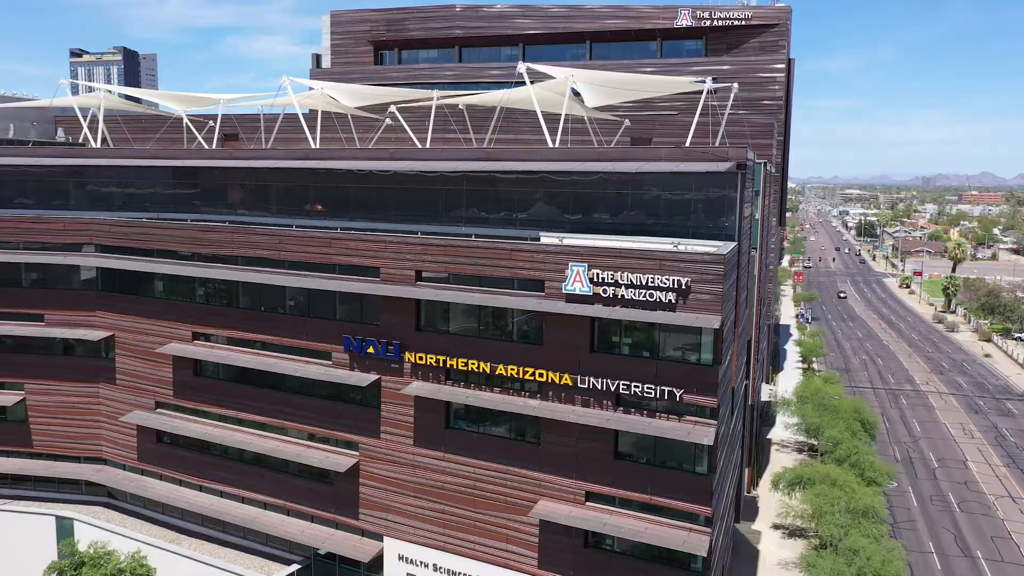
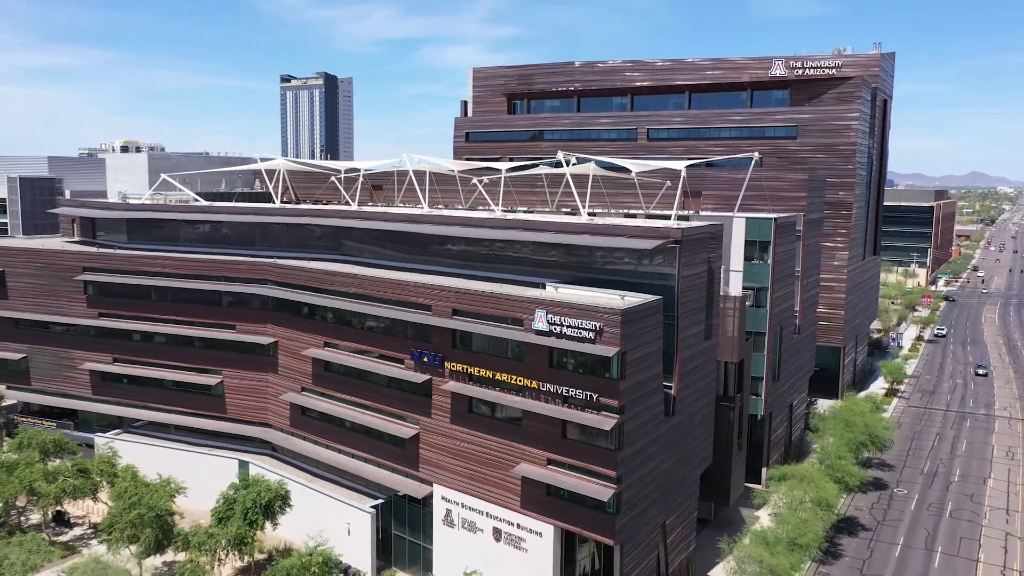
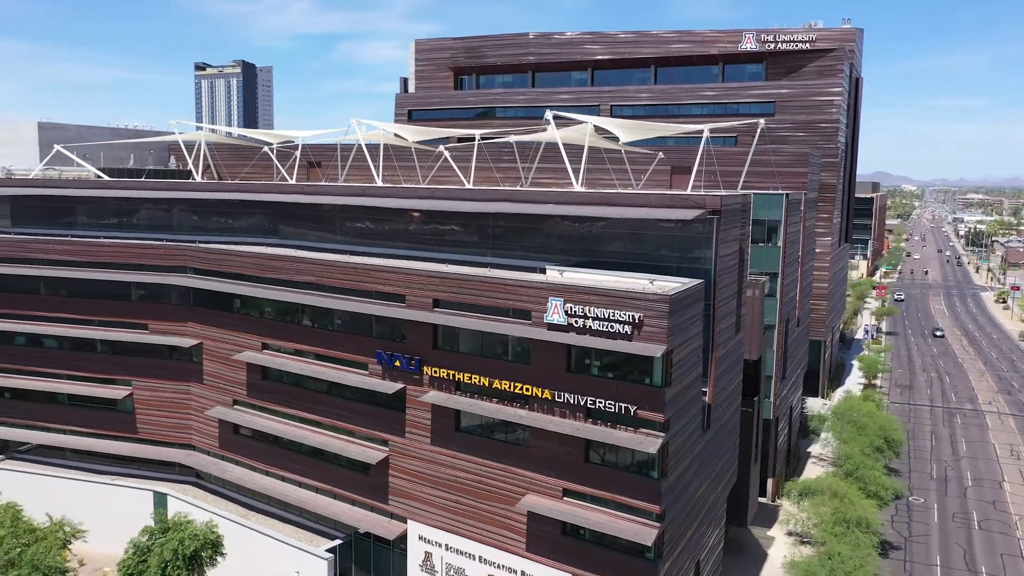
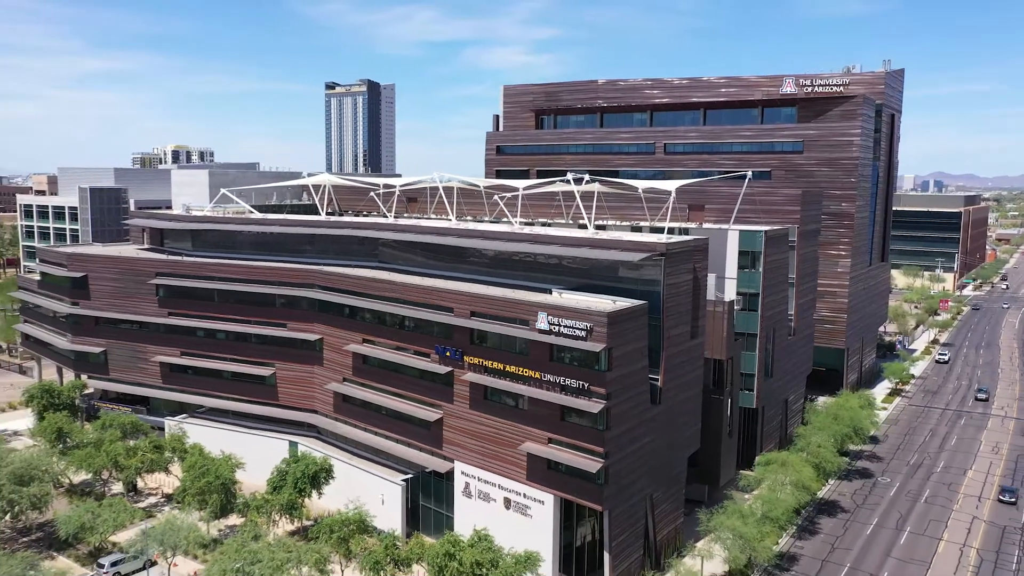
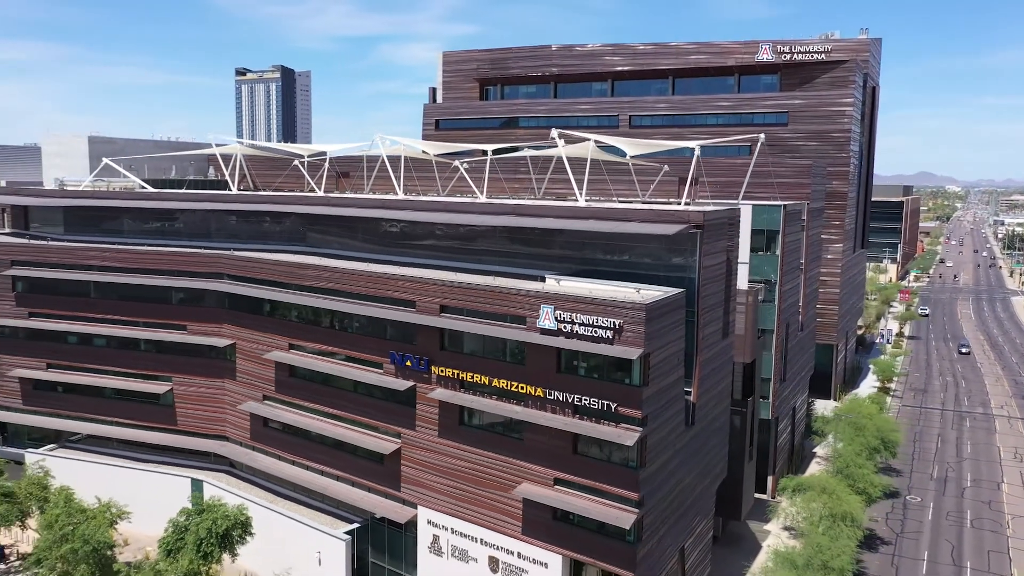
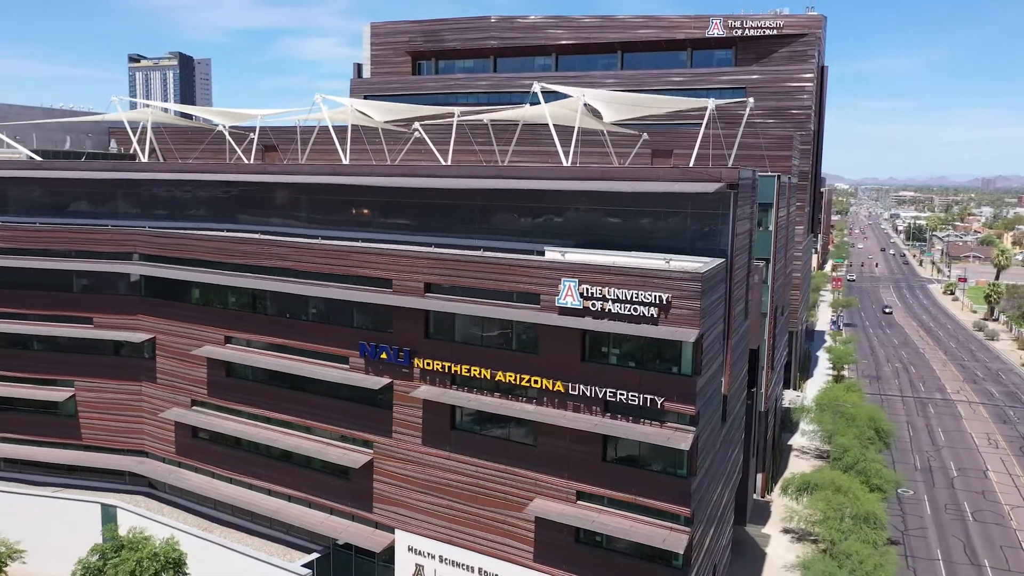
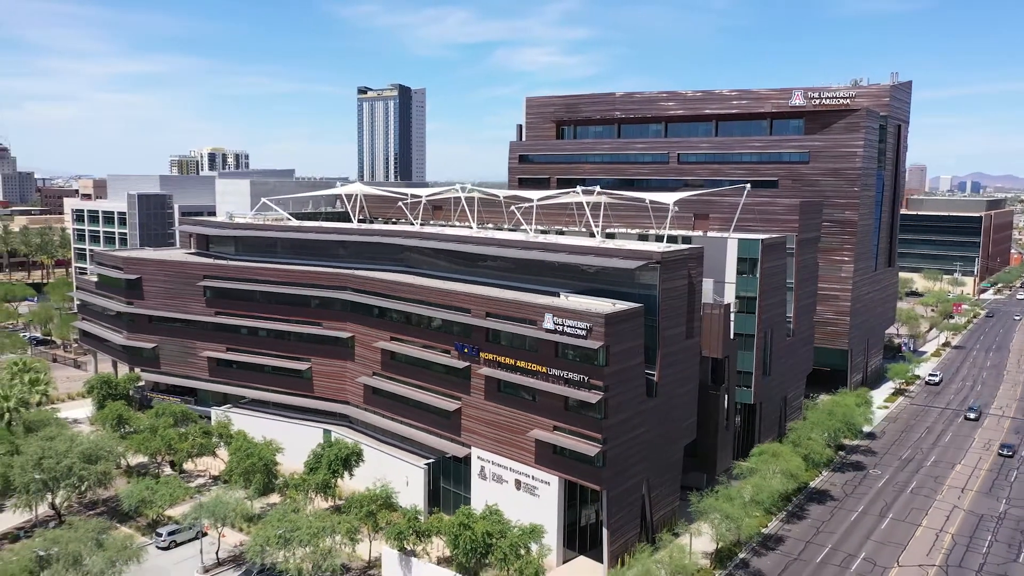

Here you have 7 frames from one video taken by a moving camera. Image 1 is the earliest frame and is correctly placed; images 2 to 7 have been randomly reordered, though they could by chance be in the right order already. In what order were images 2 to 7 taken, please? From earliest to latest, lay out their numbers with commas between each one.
6, 3, 5, 2, 4, 7
